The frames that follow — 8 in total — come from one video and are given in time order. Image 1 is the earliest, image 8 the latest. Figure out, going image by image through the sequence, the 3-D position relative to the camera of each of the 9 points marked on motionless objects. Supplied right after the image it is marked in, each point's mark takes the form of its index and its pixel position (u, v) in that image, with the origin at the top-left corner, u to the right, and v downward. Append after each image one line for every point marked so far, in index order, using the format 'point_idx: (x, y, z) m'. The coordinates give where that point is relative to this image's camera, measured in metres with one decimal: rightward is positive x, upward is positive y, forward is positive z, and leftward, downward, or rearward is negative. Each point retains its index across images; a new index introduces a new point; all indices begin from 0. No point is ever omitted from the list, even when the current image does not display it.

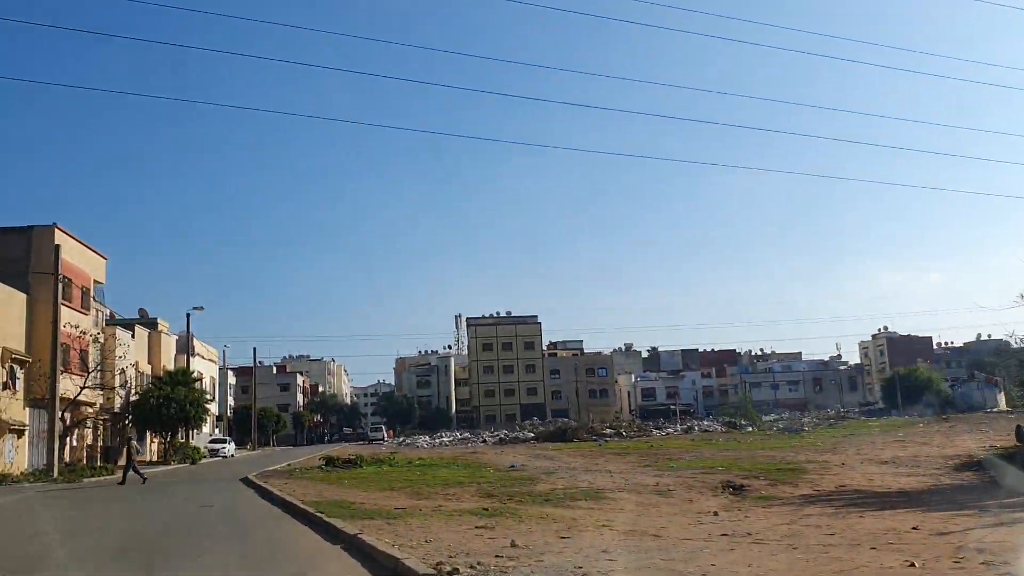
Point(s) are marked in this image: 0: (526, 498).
0: (+0.3, -4.8, +20.0) m
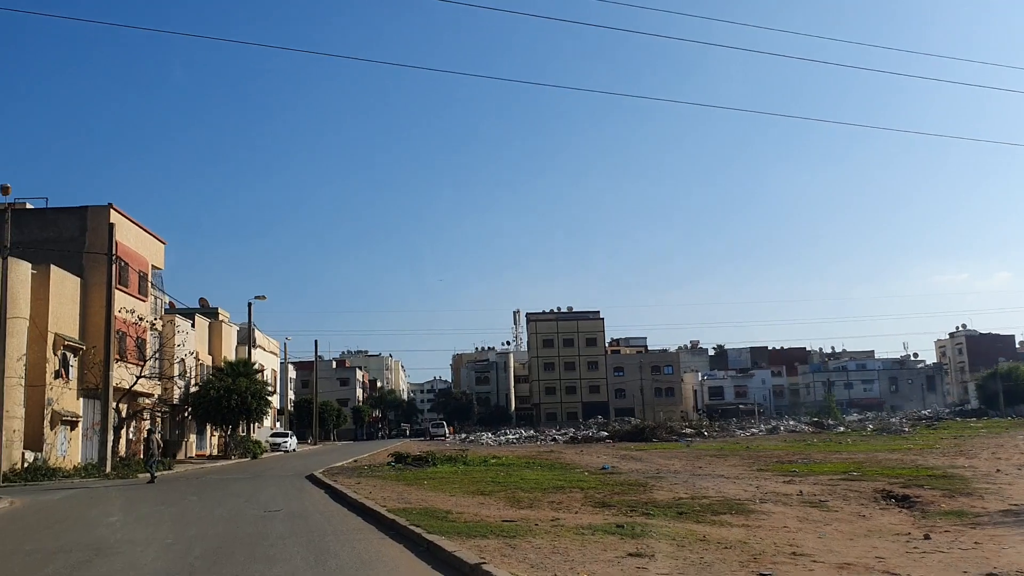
0: (+2.6, -4.2, +16.4) m
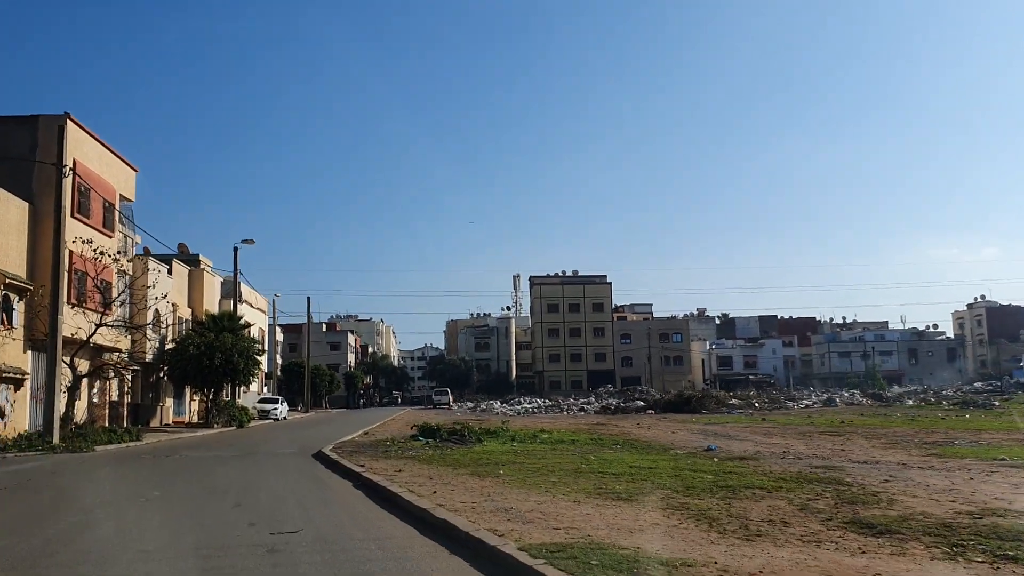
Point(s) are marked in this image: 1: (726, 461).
0: (+4.8, -2.6, +9.0) m
1: (+4.7, -3.7, +18.7) m
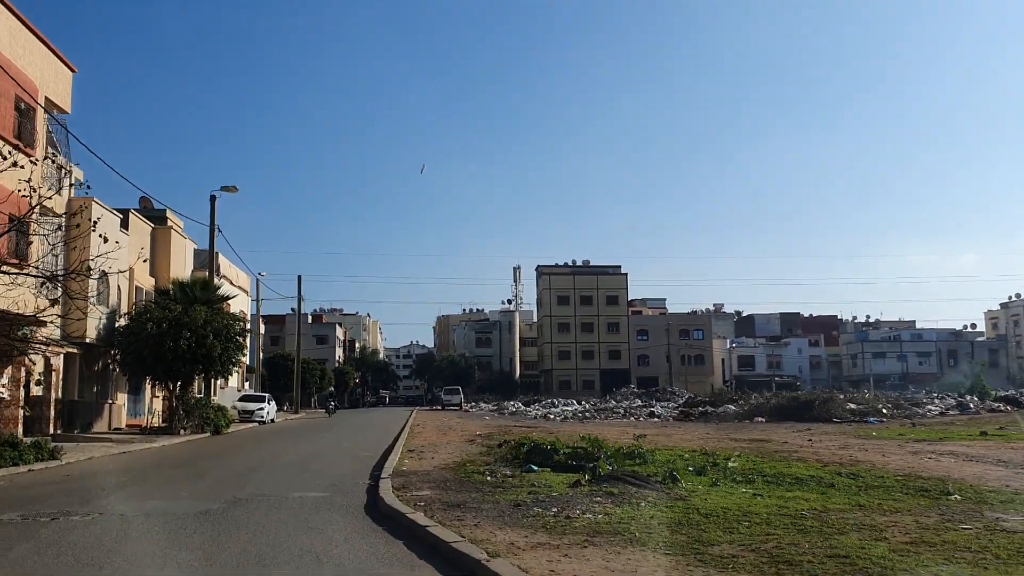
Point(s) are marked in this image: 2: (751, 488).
0: (+8.6, -1.2, -2.5) m
1: (+8.2, -2.3, +7.1) m
2: (+3.7, -3.0, +13.1) m
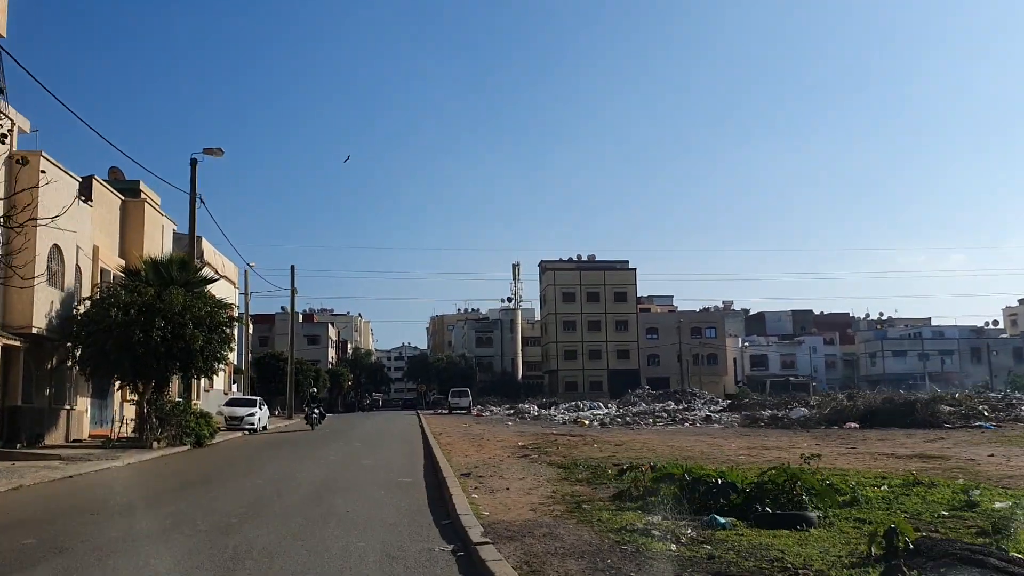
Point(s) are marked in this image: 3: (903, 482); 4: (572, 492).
0: (+10.7, -0.4, -8.6) m
1: (+10.1, -1.5, +1.0) m
2: (+5.5, -2.2, +6.9) m
3: (+6.1, -2.9, +13.1) m
4: (+0.8, -3.1, +13.4) m
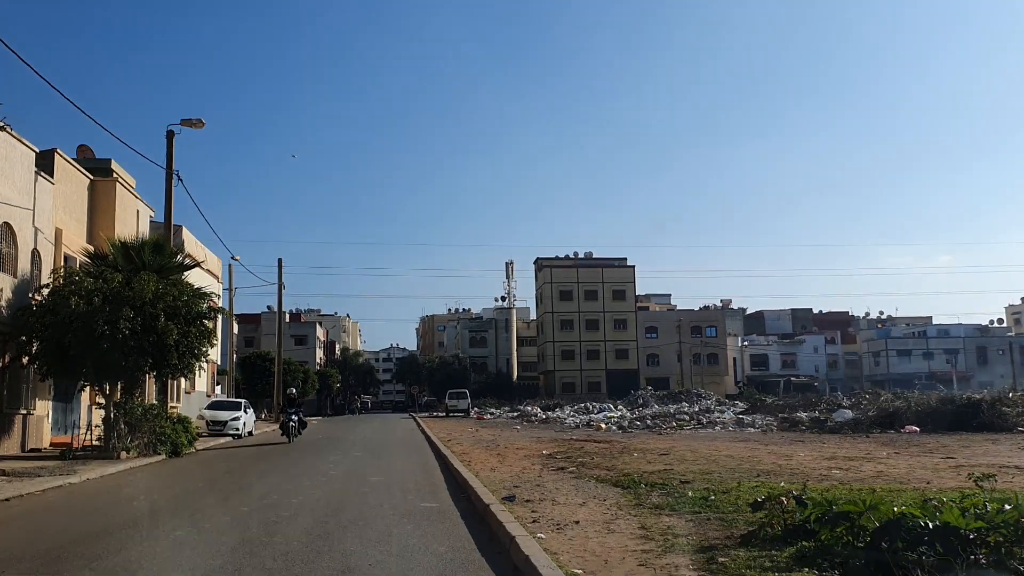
0: (+11.8, +0.1, -12.0) m
1: (+11.2, -1.1, -2.3) m
2: (+6.5, -1.8, +3.5) m
3: (+7.0, -2.4, +9.7) m
4: (+1.7, -2.6, +9.9) m
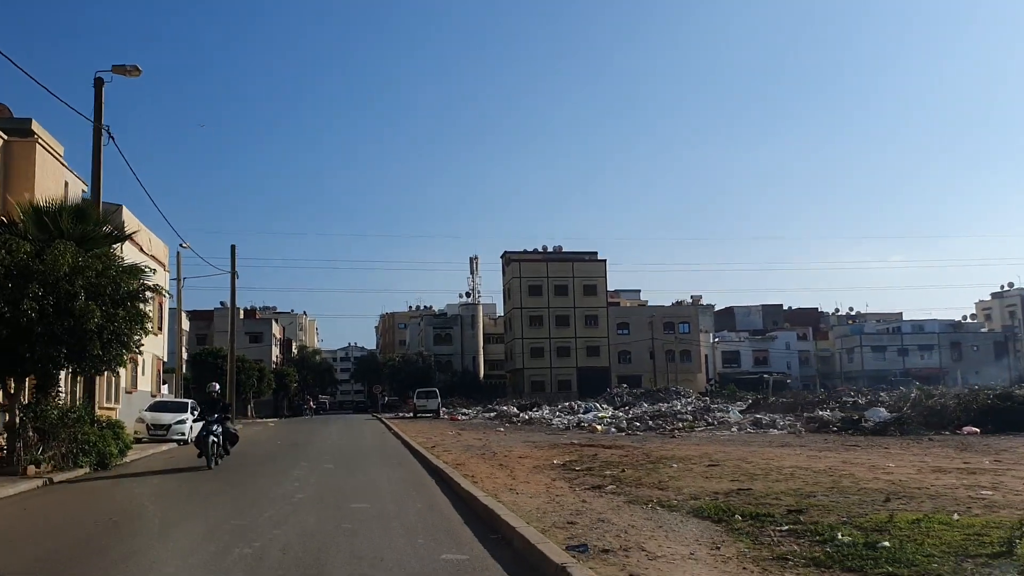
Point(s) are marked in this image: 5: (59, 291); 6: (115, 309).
0: (+13.7, +0.6, -15.6) m
1: (+12.5, -0.5, -6.0) m
2: (+7.6, -1.2, -0.5) m
3: (+7.8, -1.9, +5.8) m
4: (+2.5, -2.1, +5.7) m
5: (-9.6, -0.1, +18.7) m
6: (-8.9, -0.5, +19.8) m
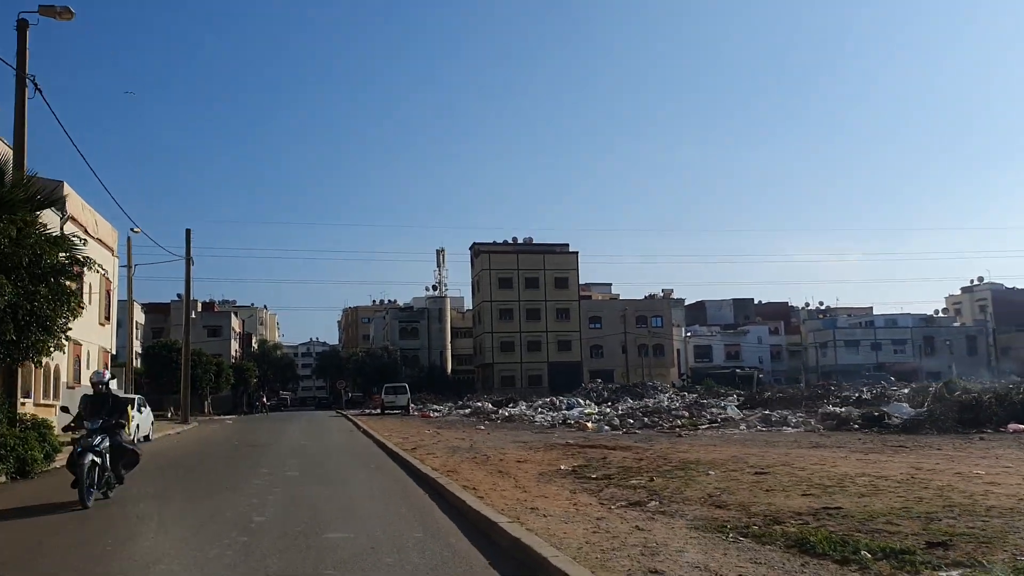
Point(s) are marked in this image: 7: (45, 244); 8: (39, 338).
0: (+15.2, +0.9, -18.1) m
1: (+13.7, -0.2, -8.5) m
2: (+8.5, -0.9, -3.2) m
3: (+8.4, -1.5, +3.1) m
4: (+3.1, -1.7, +2.8) m
5: (-9.6, +0.4, +15.3) m
6: (-8.9, 0.0, +16.4) m
7: (-8.9, +0.8, +16.7) m
8: (-9.0, -1.0, +16.8) m
